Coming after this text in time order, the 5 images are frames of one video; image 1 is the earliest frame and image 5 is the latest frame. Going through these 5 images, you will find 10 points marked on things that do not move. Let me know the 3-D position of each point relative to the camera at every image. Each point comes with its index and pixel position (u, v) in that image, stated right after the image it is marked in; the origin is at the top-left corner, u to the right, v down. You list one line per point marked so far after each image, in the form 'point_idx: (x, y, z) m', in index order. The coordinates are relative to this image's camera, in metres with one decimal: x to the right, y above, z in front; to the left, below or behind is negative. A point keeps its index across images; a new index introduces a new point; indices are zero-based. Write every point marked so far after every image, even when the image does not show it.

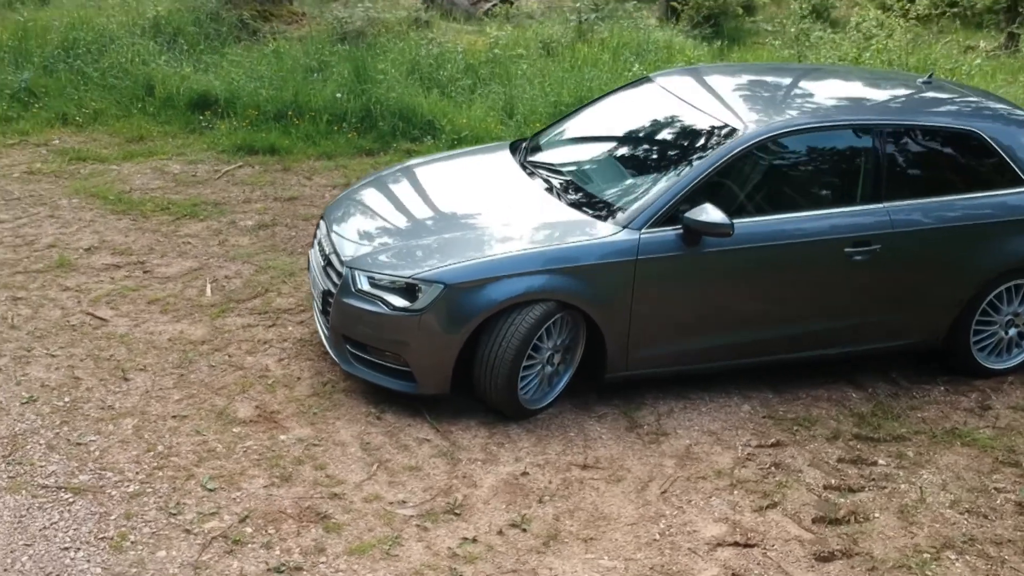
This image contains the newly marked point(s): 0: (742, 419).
0: (+1.0, -0.6, +4.6) m
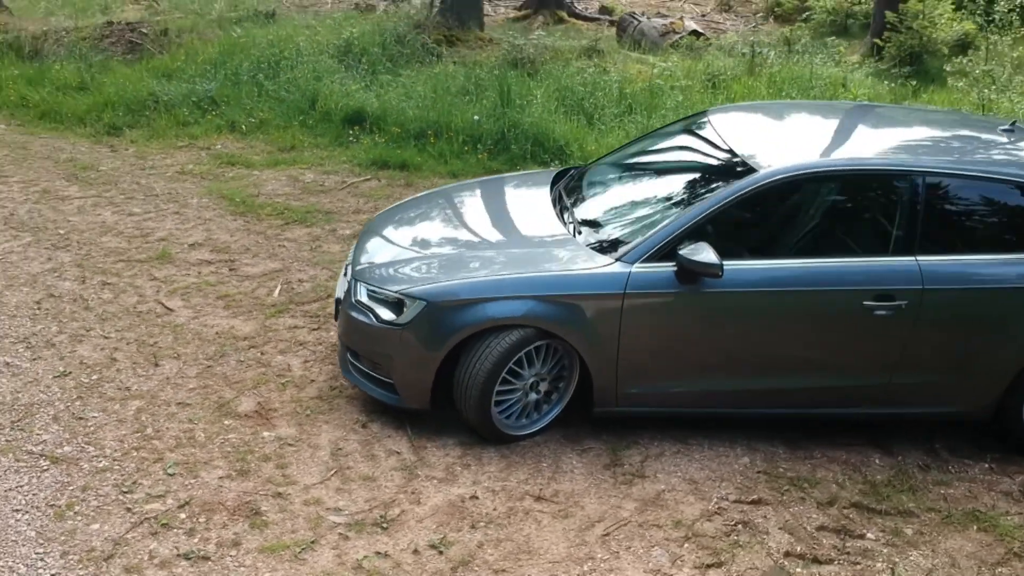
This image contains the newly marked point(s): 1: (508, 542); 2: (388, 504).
0: (+0.9, -0.7, +4.3) m
1: (0.0, -0.9, +3.8) m
2: (-0.5, -0.8, +4.0) m
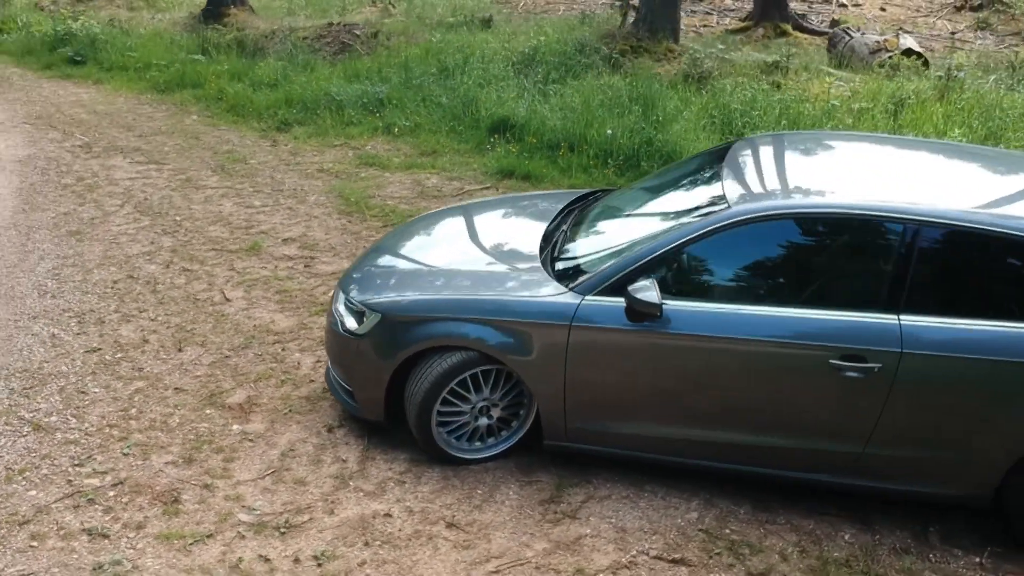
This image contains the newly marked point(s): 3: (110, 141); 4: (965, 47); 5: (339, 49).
0: (+0.6, -0.9, +4.1) m
1: (-0.4, -0.9, +3.8) m
2: (-0.8, -0.8, +4.1) m
3: (-3.5, +1.3, +9.3) m
4: (+6.1, +3.3, +14.9) m
5: (-2.1, +2.9, +13.5) m
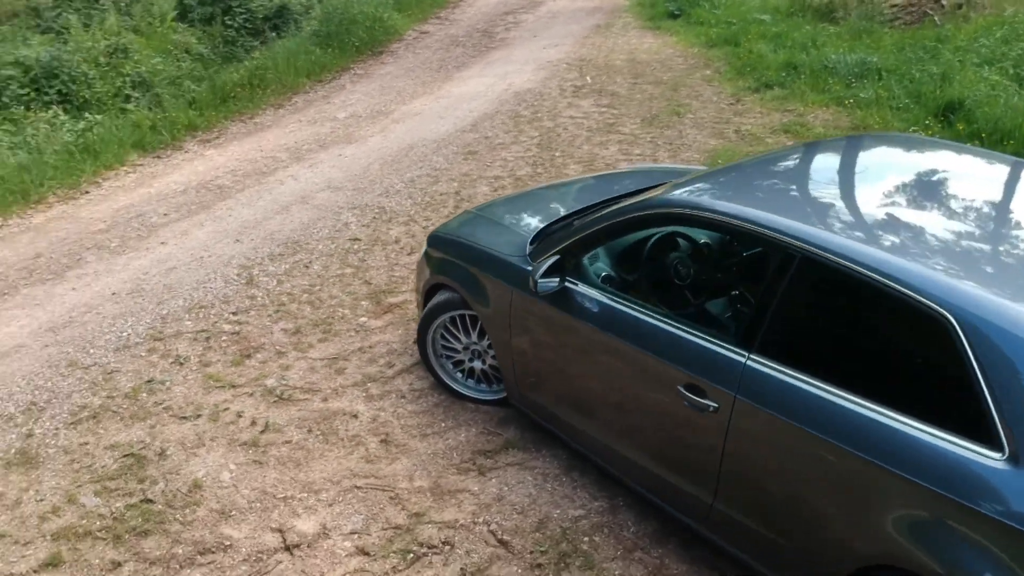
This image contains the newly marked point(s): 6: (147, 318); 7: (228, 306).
0: (+0.1, -0.8, +4.0) m
1: (-0.8, -0.6, +4.4) m
2: (-0.9, -0.4, +4.8) m
3: (+0.9, +1.9, +10.3) m
4: (+12.0, +1.5, +8.4) m
5: (+4.9, +3.0, +12.4) m
6: (-1.8, -0.1, +5.6) m
7: (-1.4, -0.1, +5.6) m
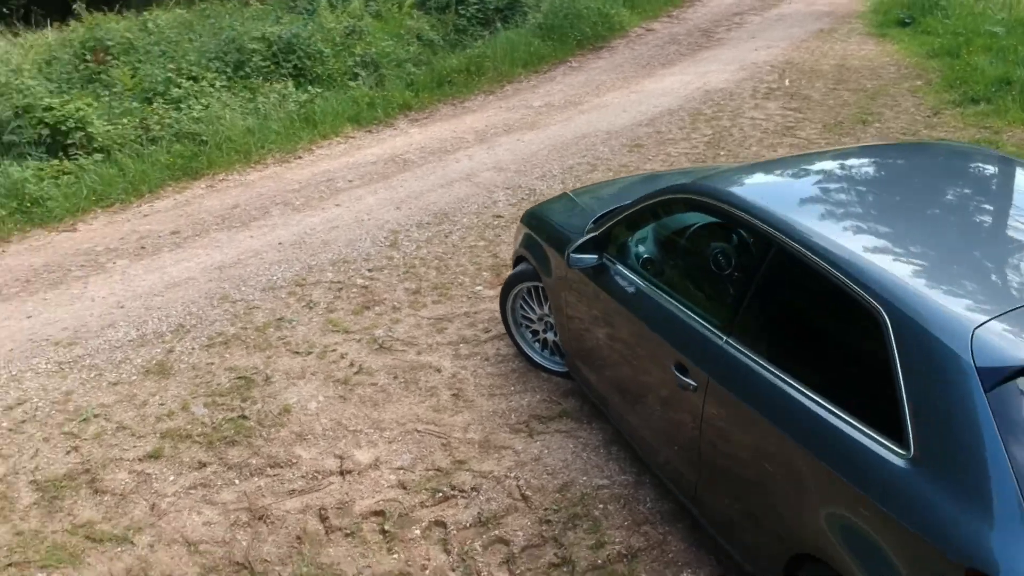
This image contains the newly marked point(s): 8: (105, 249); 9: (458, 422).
0: (+0.2, -0.7, +4.2) m
1: (-0.6, -0.5, +4.8) m
2: (-0.5, -0.3, +5.3) m
3: (+2.7, +1.8, +10.2) m
4: (+13.0, +0.3, +5.7) m
5: (+7.2, +2.5, +11.3) m
6: (-1.2, +0.1, +6.3) m
7: (-0.8, +0.1, +6.2) m
8: (-2.6, +0.3, +7.1) m
9: (-0.2, -0.5, +4.6) m
